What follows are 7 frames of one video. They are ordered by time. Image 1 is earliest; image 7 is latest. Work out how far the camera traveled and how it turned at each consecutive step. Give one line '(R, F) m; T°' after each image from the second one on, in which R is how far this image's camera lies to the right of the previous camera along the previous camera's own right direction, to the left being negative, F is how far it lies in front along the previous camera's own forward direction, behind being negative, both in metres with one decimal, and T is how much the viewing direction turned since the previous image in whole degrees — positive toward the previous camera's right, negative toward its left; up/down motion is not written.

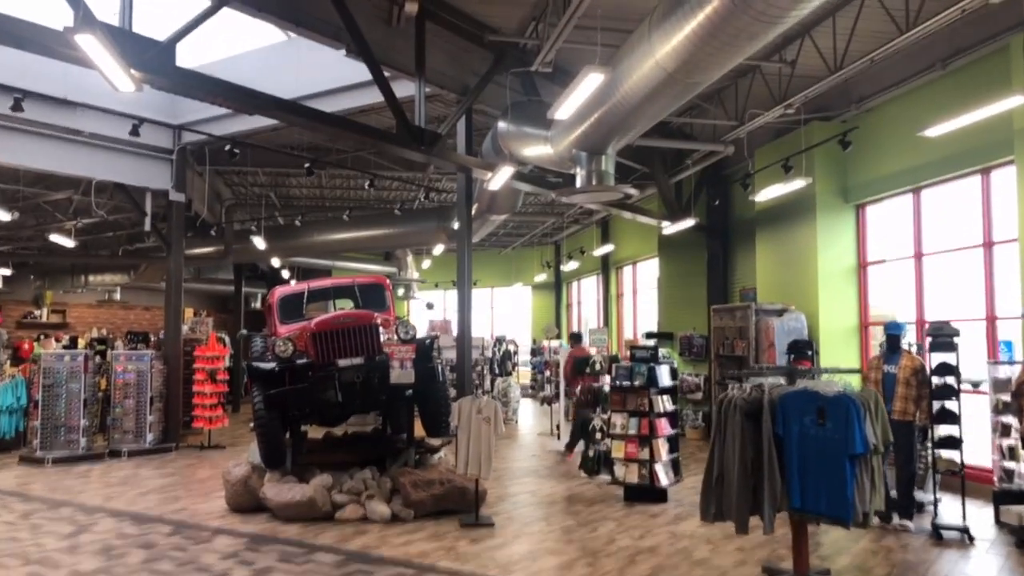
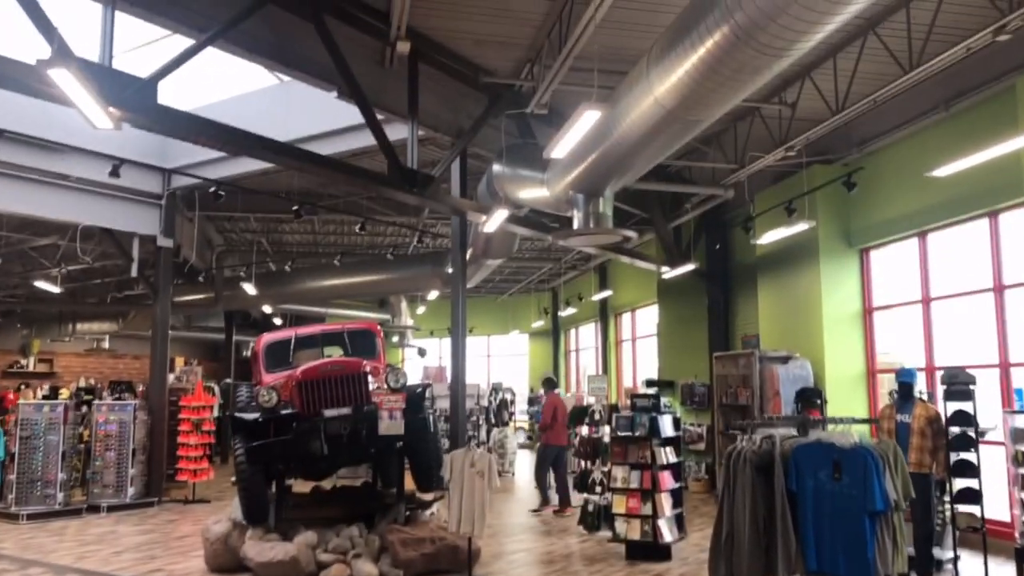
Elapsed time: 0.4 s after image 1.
(0.0, +0.2) m; 0°
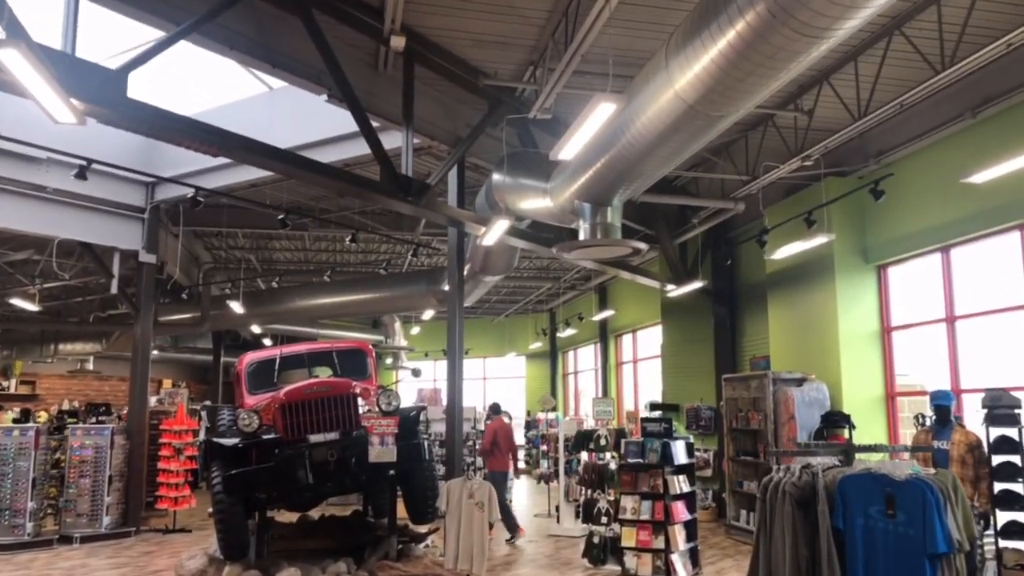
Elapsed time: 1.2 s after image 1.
(0.0, +0.4) m; 0°
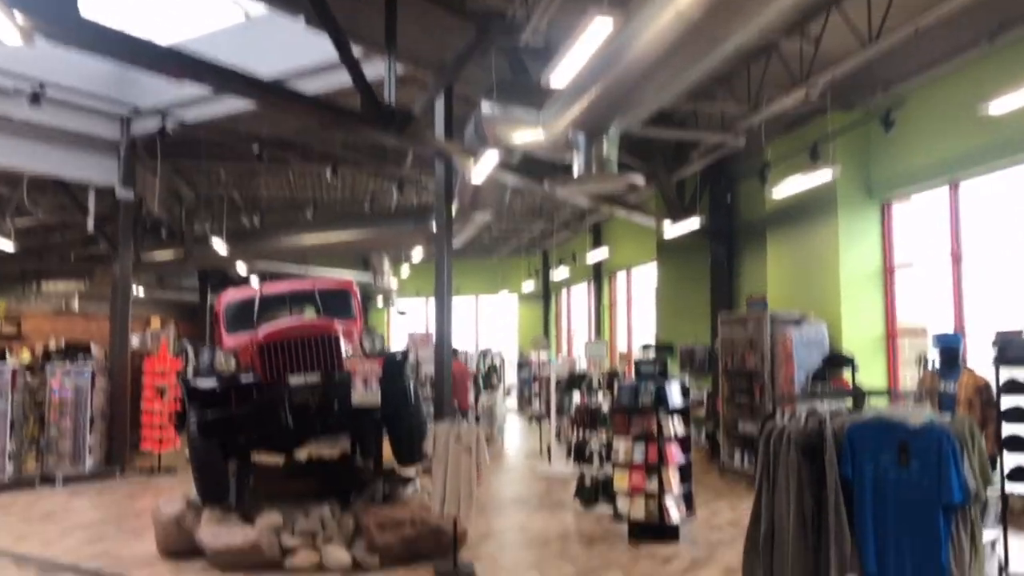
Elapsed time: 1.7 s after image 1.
(0.0, +0.3) m; 0°
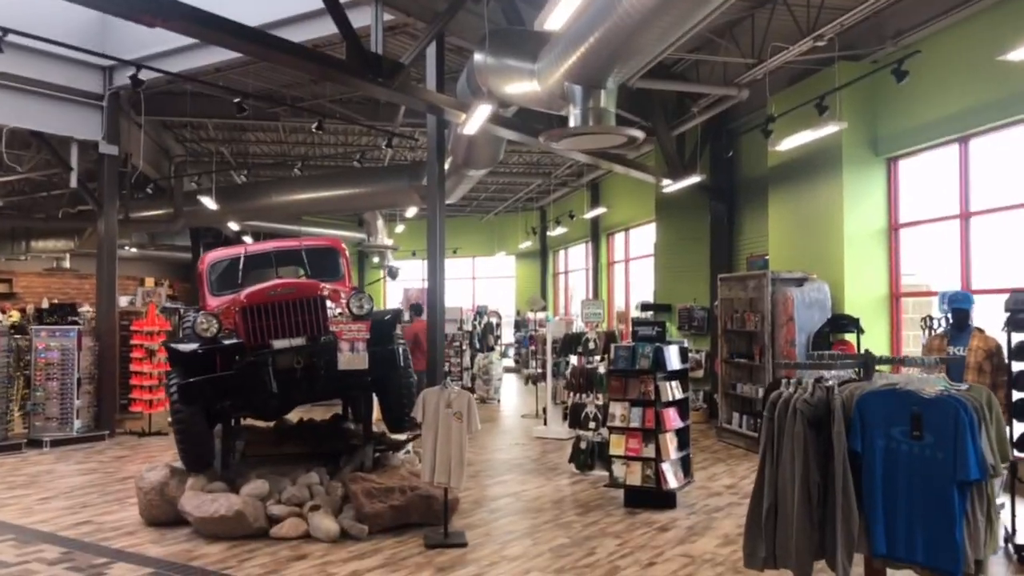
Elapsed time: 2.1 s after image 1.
(0.0, +0.2) m; 0°
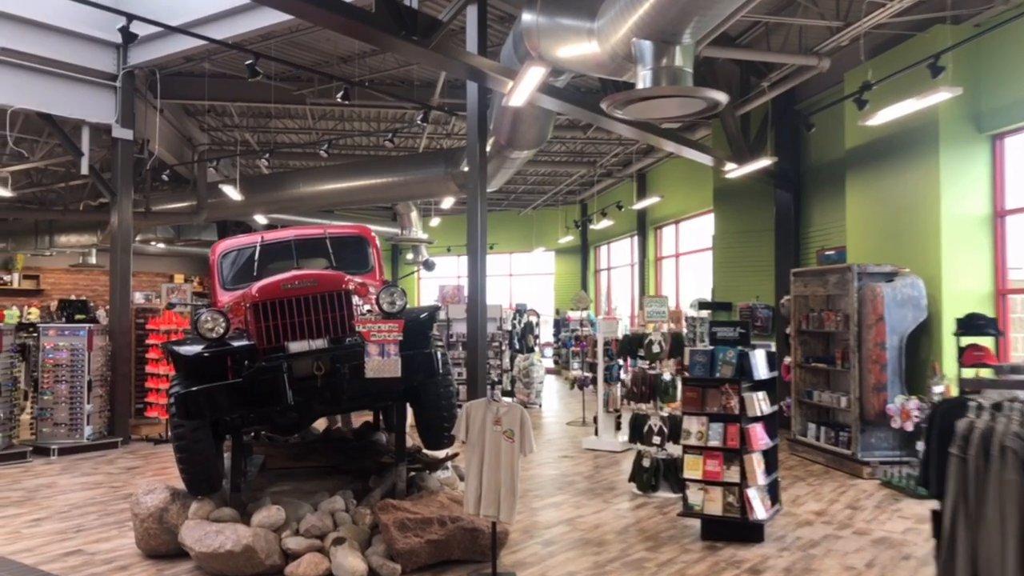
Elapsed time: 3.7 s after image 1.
(-0.1, +0.8) m; -2°
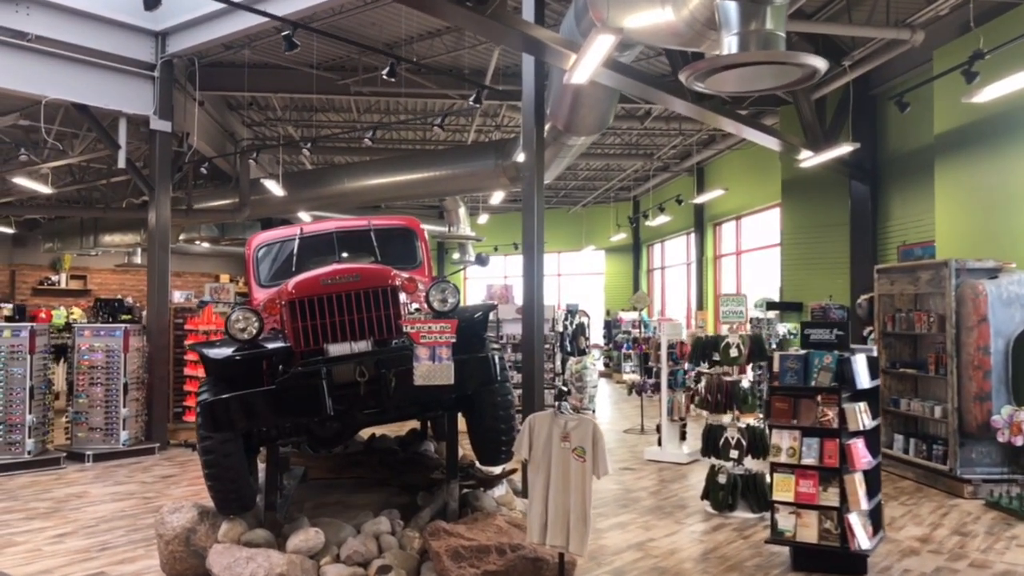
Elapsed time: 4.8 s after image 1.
(-0.1, +0.5) m; -3°
